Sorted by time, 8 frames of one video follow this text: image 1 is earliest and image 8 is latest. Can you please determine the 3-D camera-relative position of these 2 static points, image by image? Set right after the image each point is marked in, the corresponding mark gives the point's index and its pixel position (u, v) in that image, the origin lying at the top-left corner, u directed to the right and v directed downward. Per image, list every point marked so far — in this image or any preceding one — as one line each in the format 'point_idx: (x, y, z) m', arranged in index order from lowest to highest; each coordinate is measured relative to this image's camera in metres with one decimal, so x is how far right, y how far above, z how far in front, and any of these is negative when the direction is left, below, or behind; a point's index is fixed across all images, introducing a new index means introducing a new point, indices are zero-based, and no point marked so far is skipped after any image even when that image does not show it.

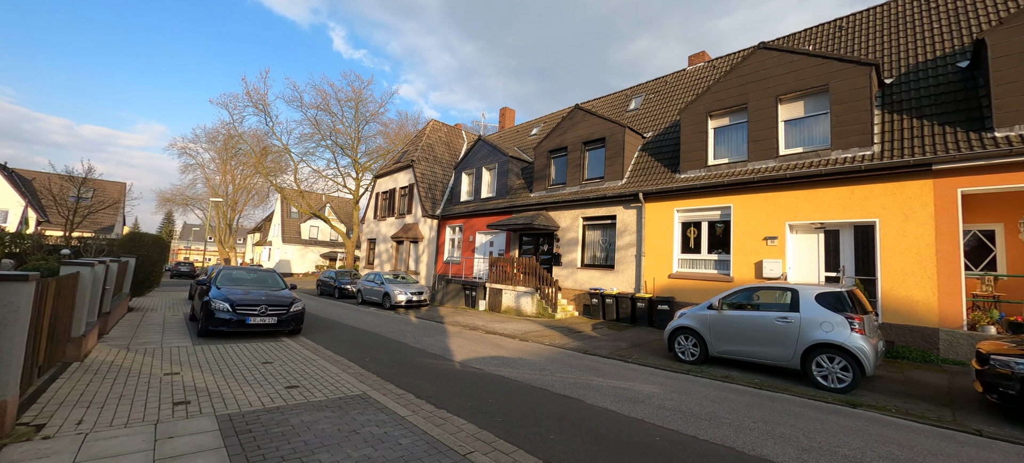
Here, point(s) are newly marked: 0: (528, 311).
0: (+0.5, -2.7, +13.6) m
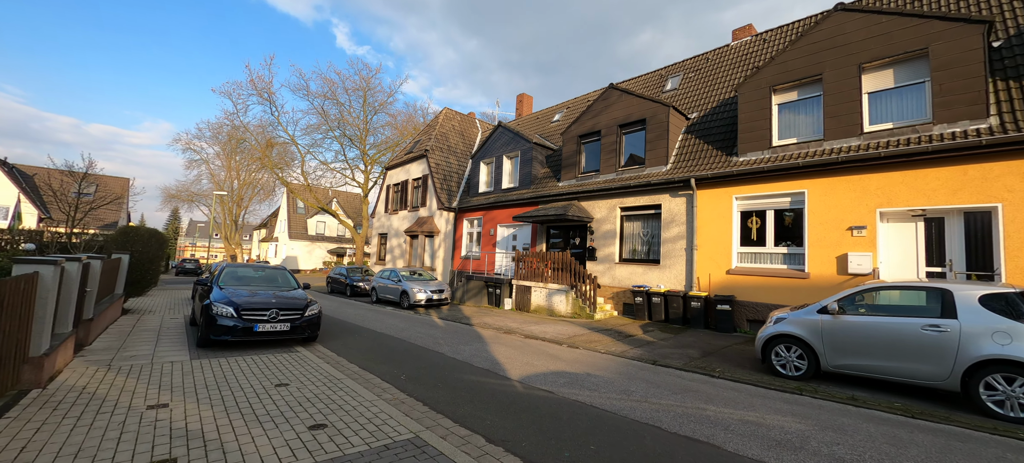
0: (+1.5, -2.4, +12.3) m
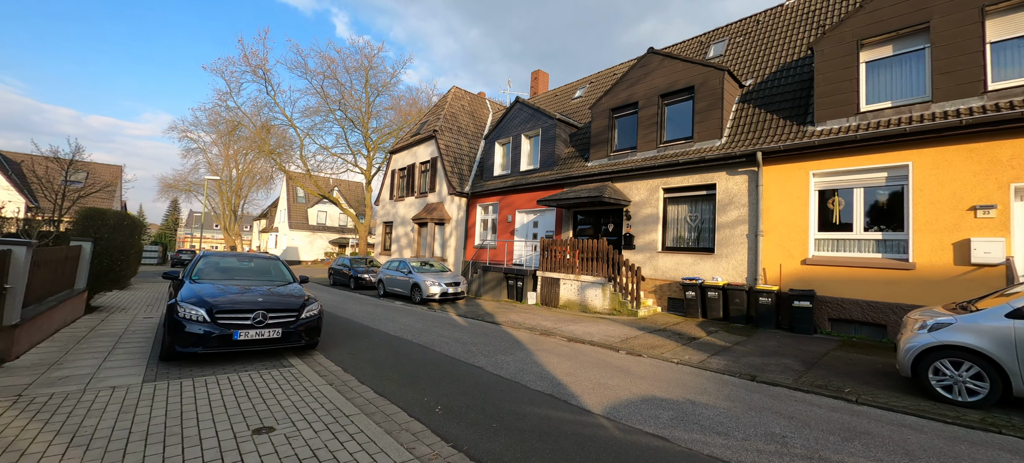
0: (+2.3, -2.0, +10.8) m
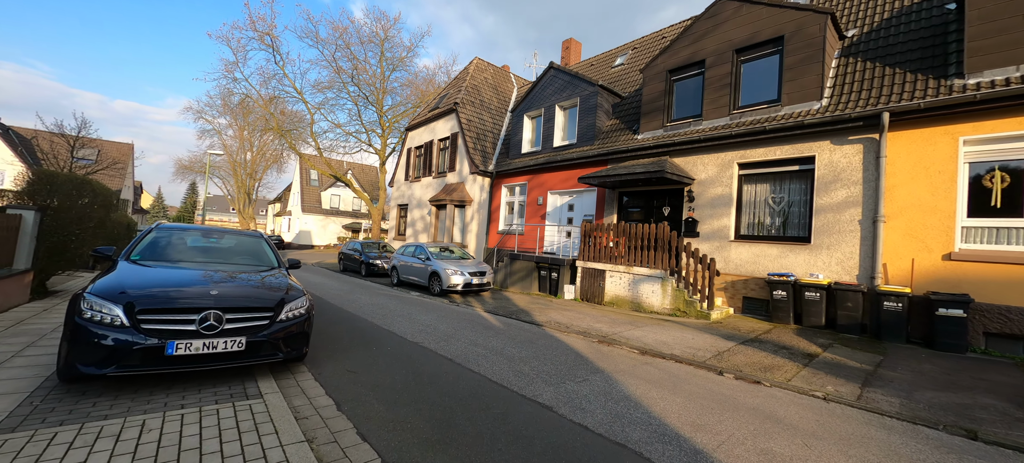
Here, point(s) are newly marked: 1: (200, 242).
0: (+3.2, -1.6, +8.9) m
1: (-4.4, -0.2, +5.9) m
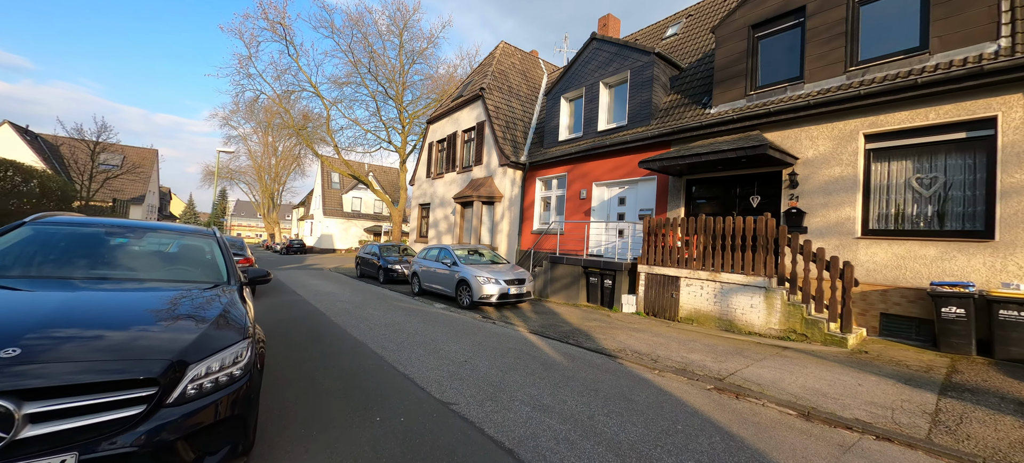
0: (+4.1, -1.5, +6.7) m
1: (-3.7, -0.1, +4.1) m
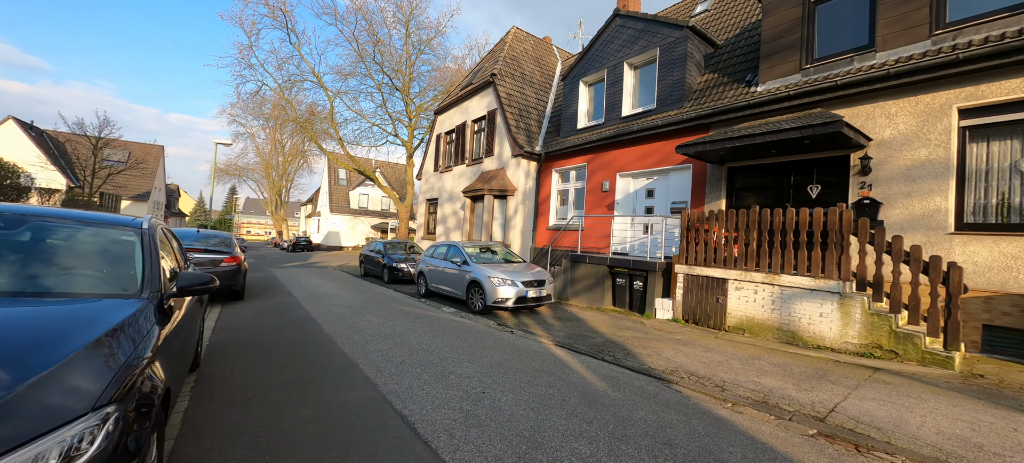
0: (+4.4, -1.5, +5.5) m
1: (-3.4, -0.1, +3.1) m
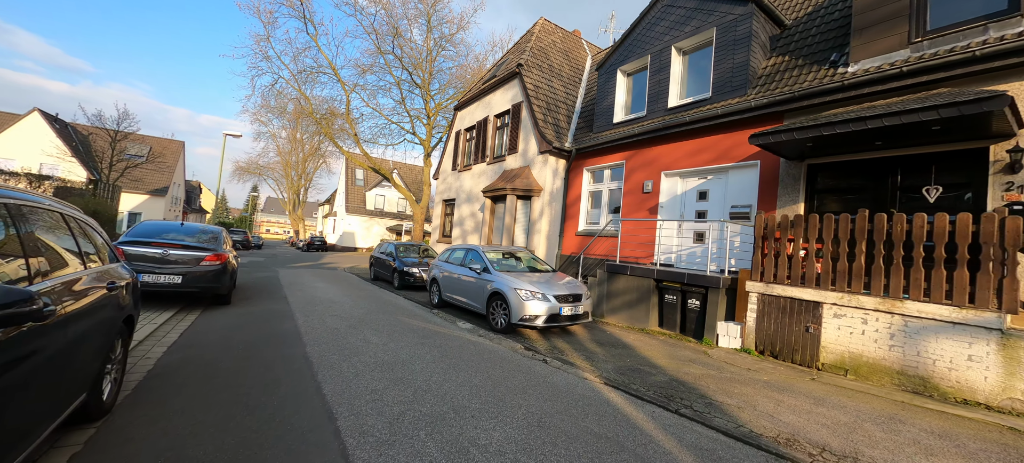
0: (+4.8, -1.6, +4.1) m
1: (-3.0, 0.0, +1.9) m
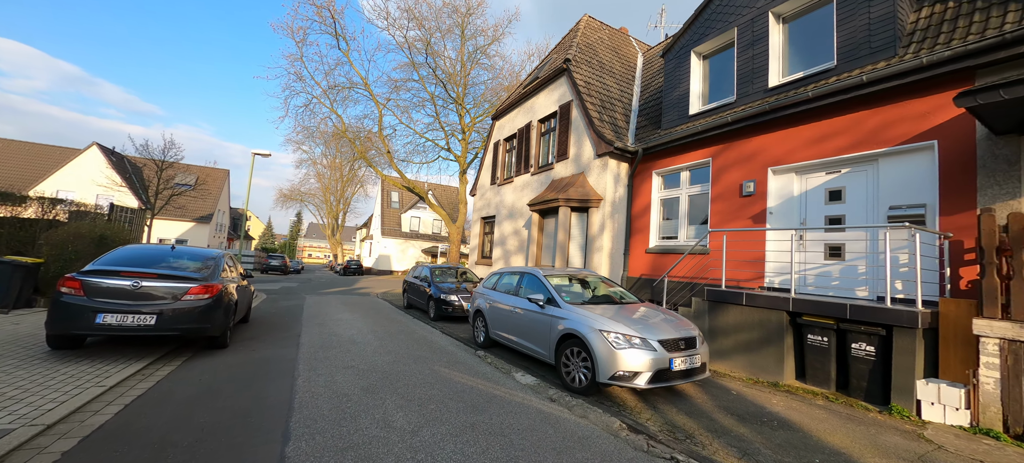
0: (+5.5, -1.6, +1.7) m
1: (-2.5, 0.0, +0.3) m
